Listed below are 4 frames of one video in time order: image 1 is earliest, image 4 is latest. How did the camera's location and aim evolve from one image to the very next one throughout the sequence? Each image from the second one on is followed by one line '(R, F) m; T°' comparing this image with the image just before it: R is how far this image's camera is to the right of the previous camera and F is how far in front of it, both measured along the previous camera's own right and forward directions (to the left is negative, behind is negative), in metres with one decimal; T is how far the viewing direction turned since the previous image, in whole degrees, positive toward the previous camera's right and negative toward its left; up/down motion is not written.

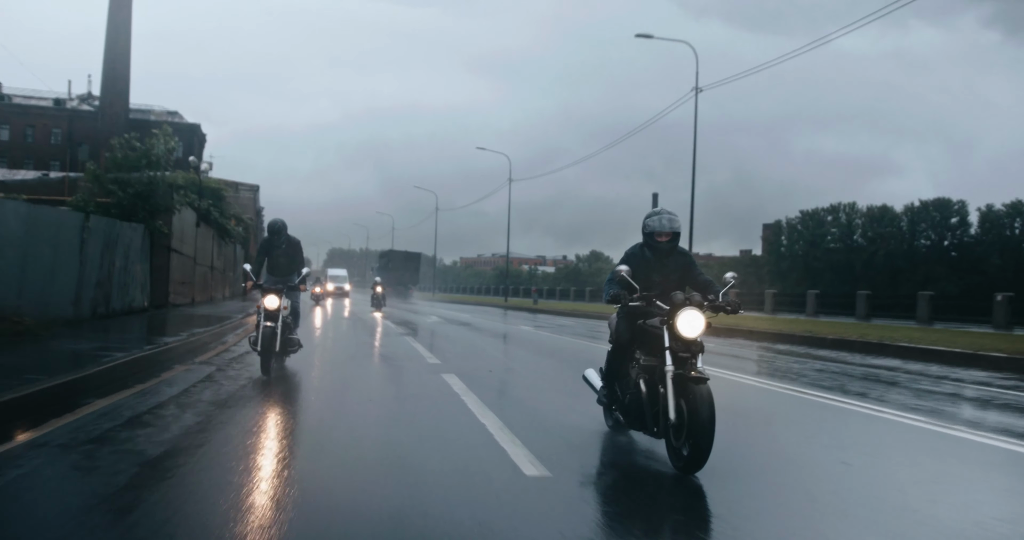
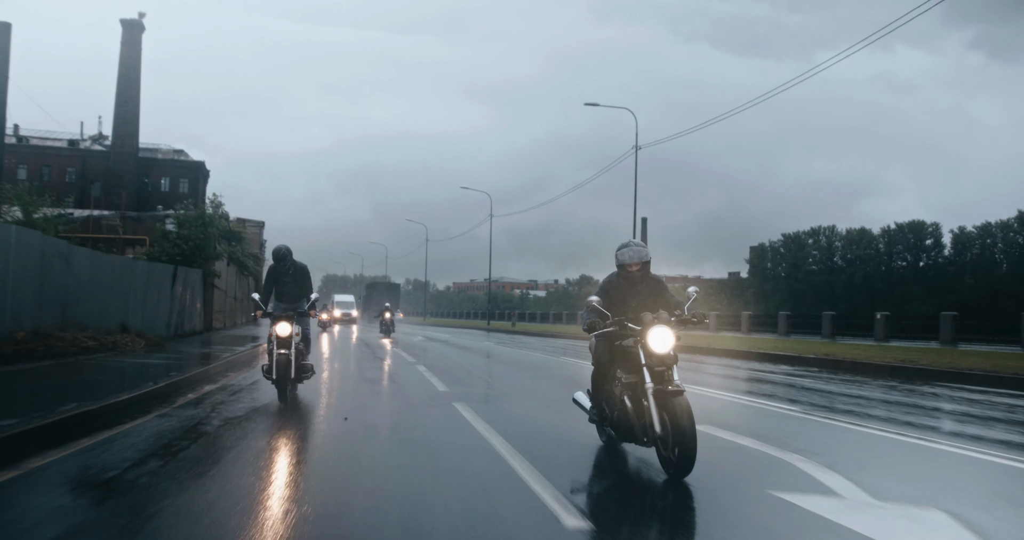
(+0.1, -0.5) m; 0°
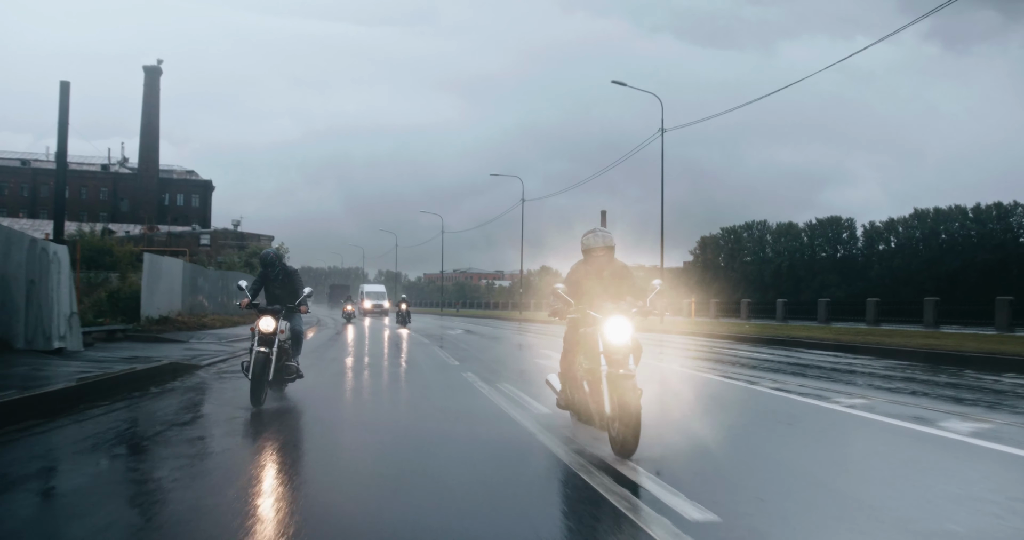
(+0.2, -1.7) m; +2°
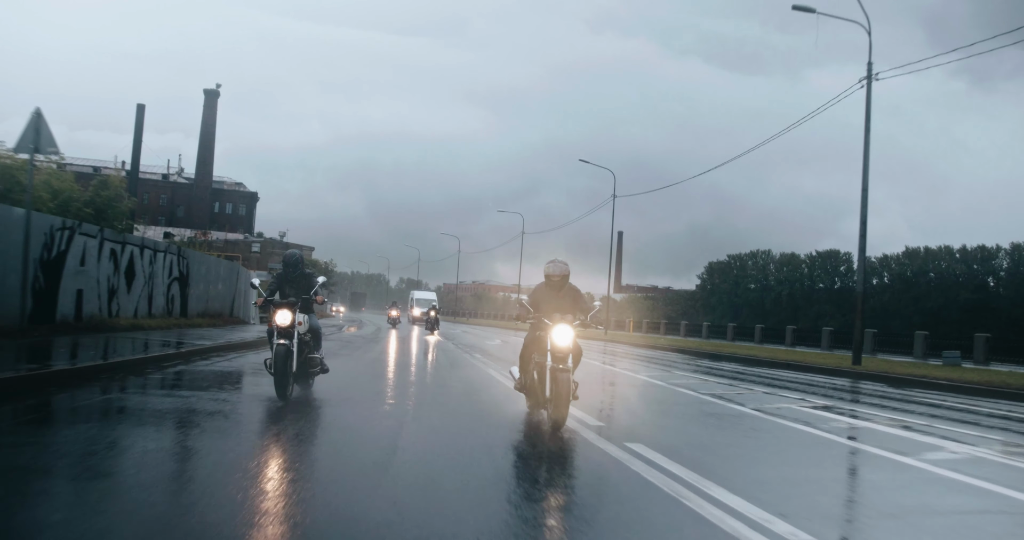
(+0.1, -1.0) m; -1°
